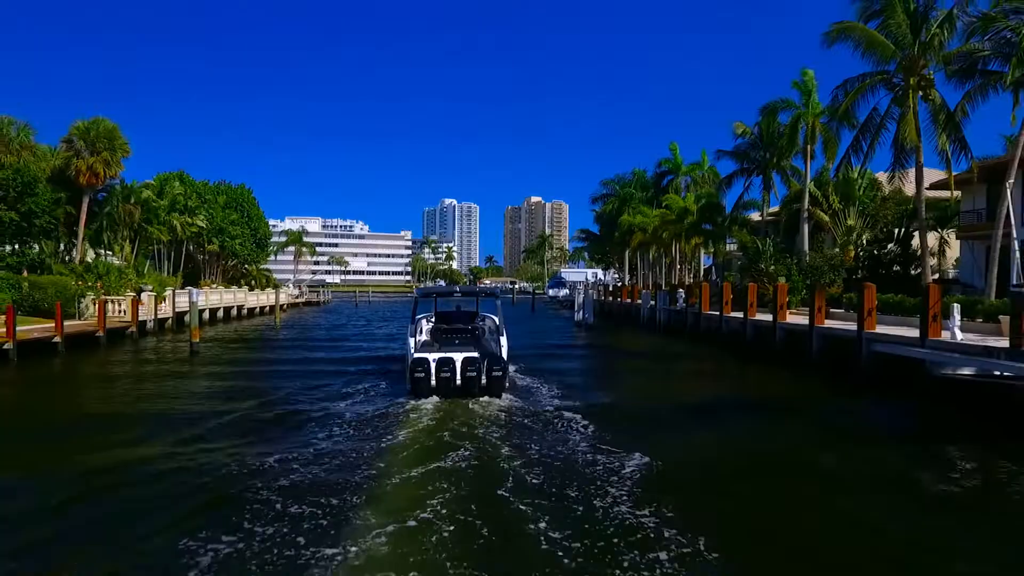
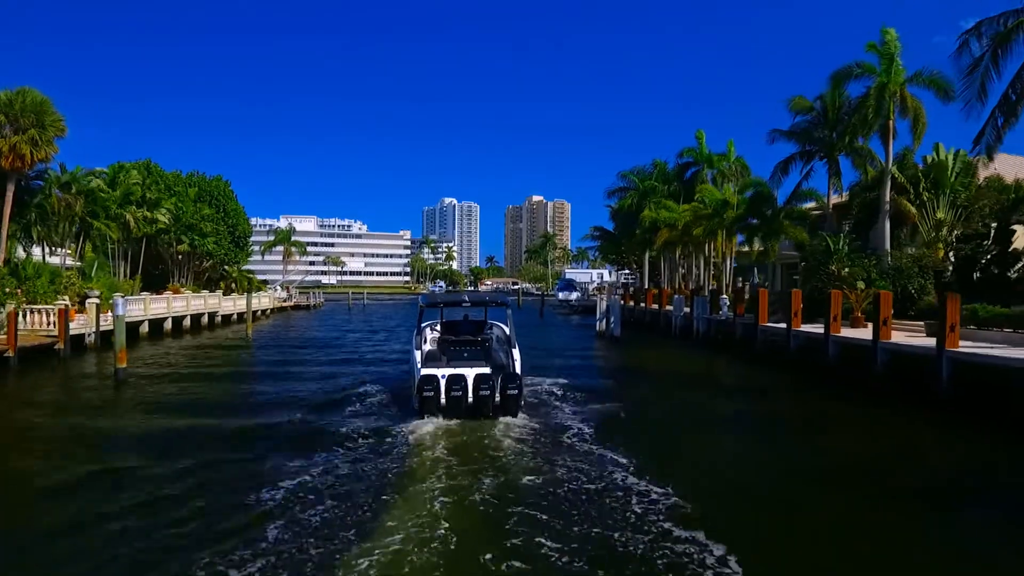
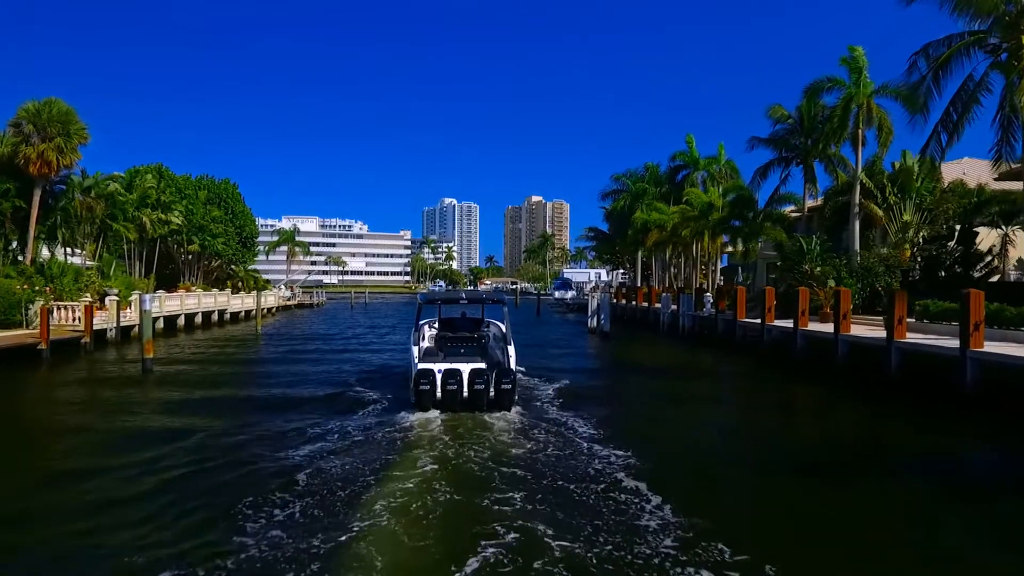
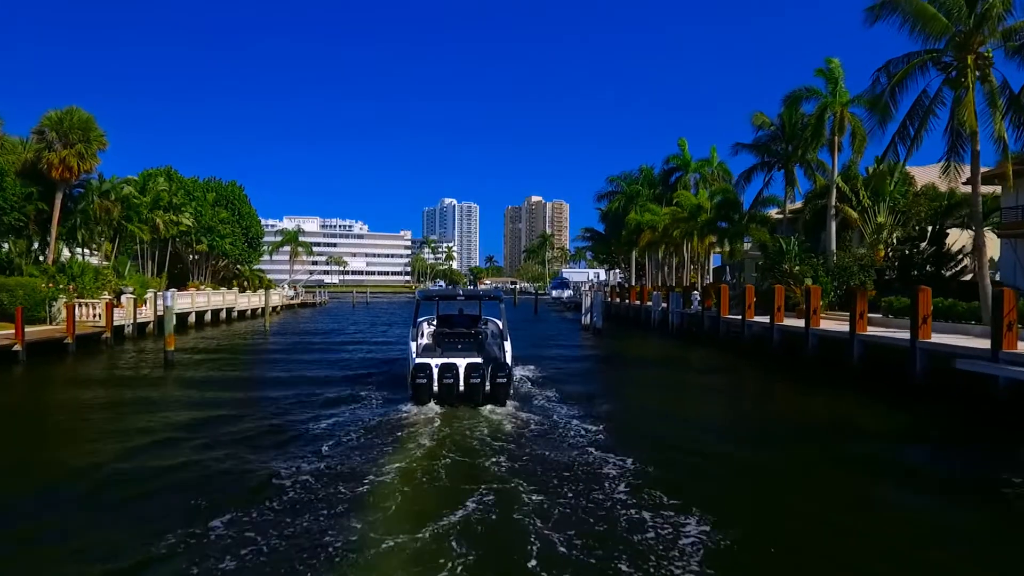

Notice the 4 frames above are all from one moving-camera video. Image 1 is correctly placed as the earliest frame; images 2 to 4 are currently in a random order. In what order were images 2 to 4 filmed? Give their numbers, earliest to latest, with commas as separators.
4, 3, 2
